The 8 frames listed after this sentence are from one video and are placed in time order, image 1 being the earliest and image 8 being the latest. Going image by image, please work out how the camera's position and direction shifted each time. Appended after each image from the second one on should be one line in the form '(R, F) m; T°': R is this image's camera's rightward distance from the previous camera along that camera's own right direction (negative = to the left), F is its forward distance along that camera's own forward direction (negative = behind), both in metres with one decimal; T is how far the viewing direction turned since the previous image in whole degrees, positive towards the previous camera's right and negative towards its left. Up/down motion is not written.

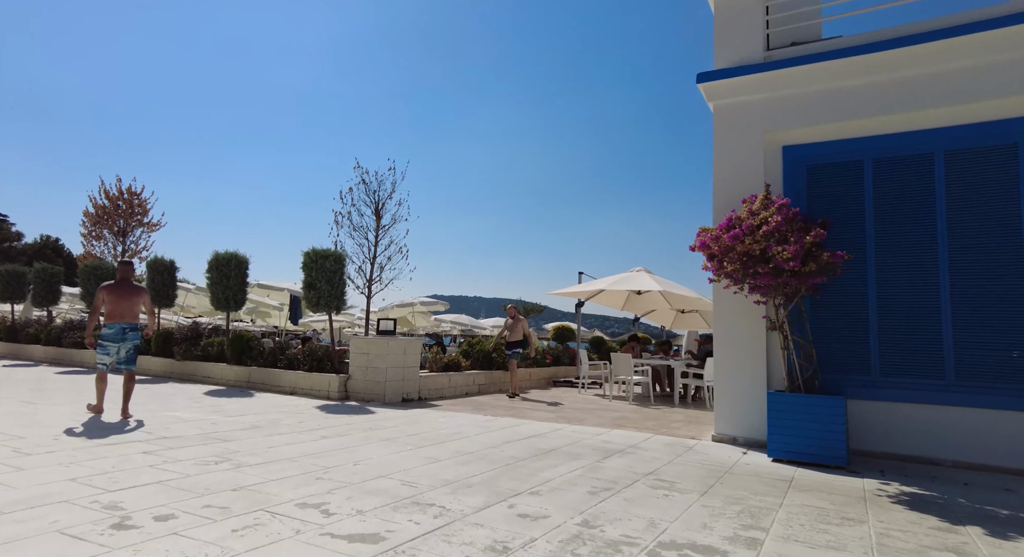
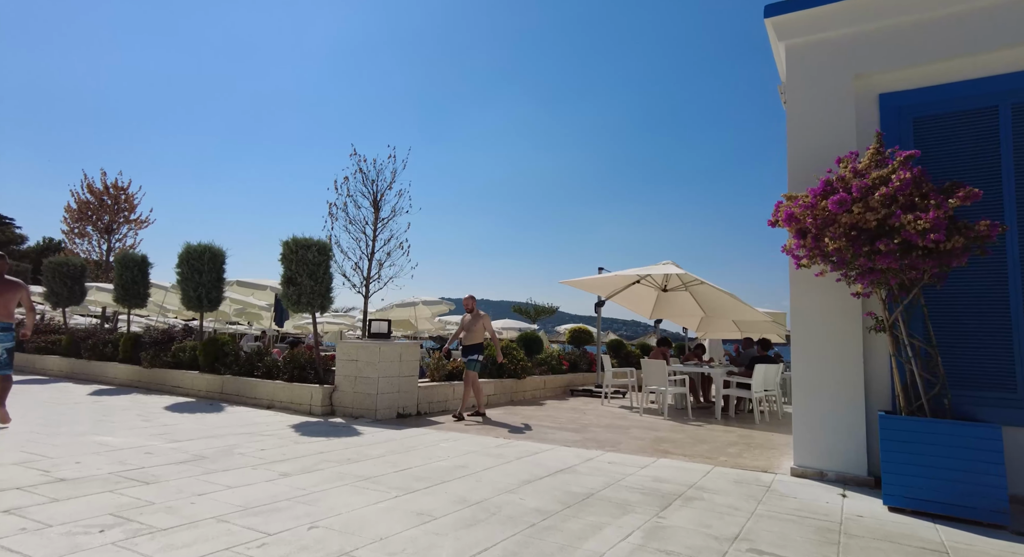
(-0.1, +1.6) m; -1°
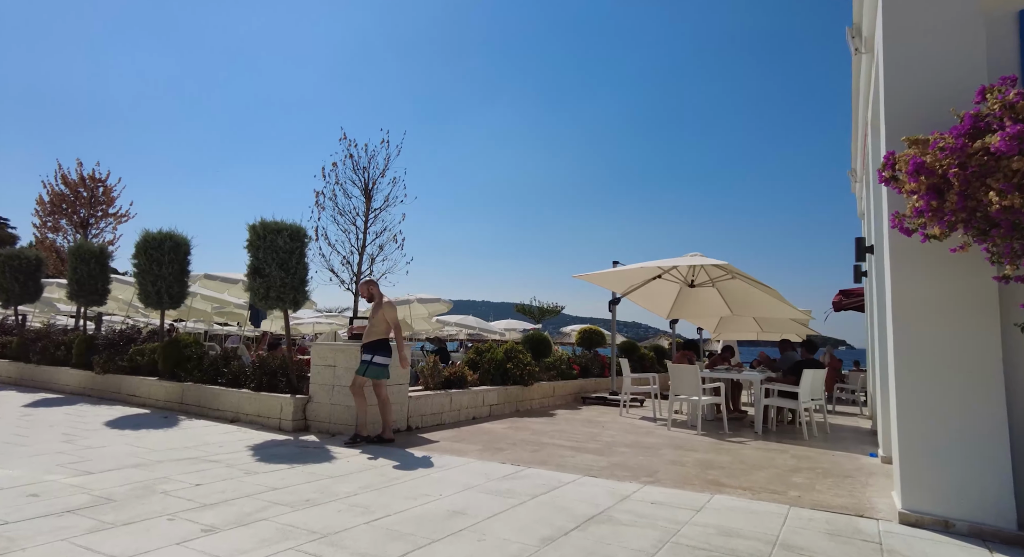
(-0.1, +1.4) m; 0°
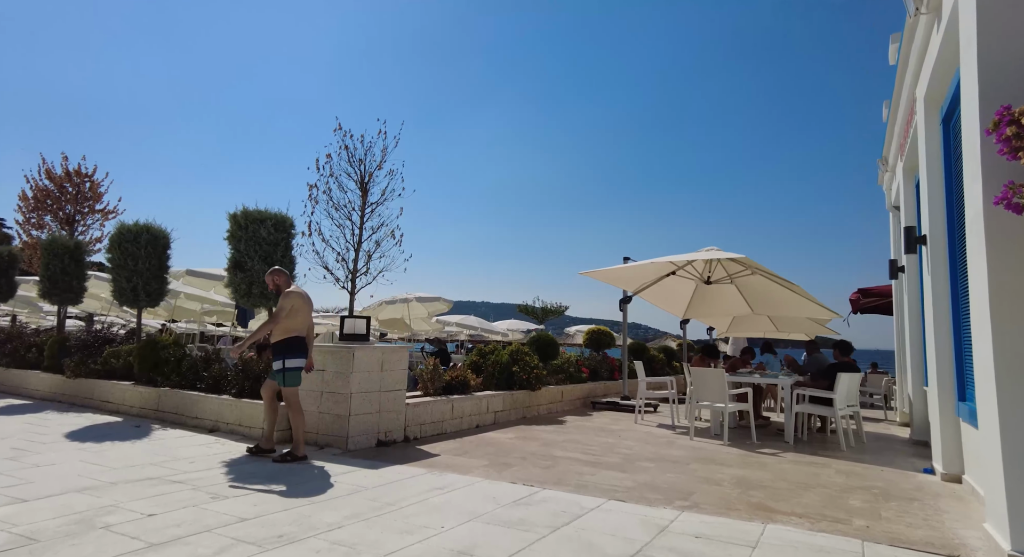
(-0.1, +0.7) m; 0°
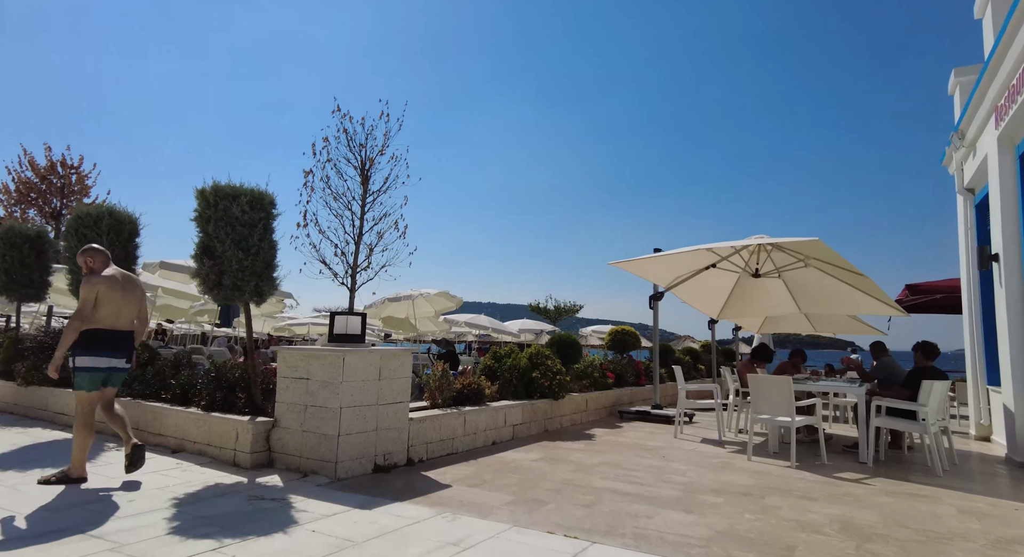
(-0.2, +1.2) m; -1°
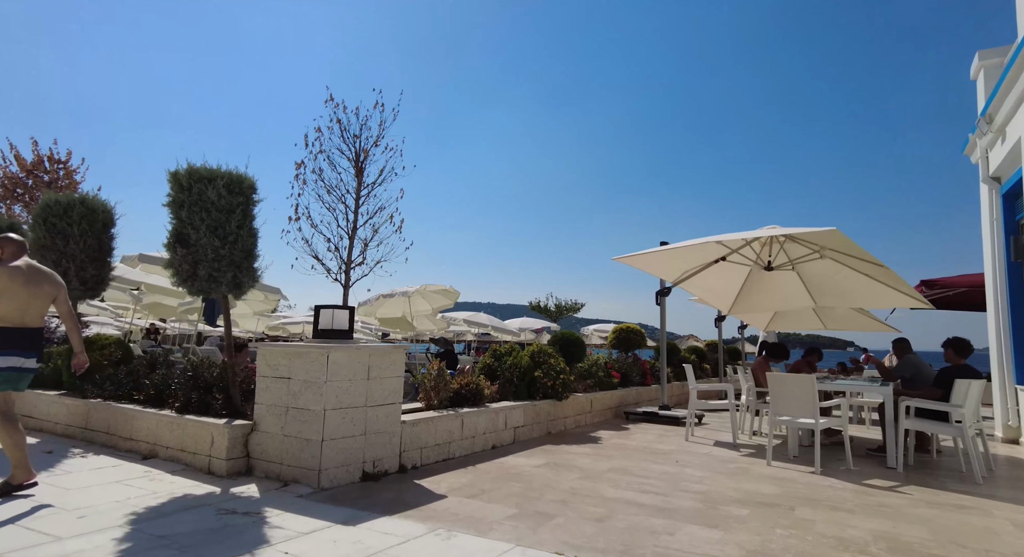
(0.0, +0.5) m; 0°
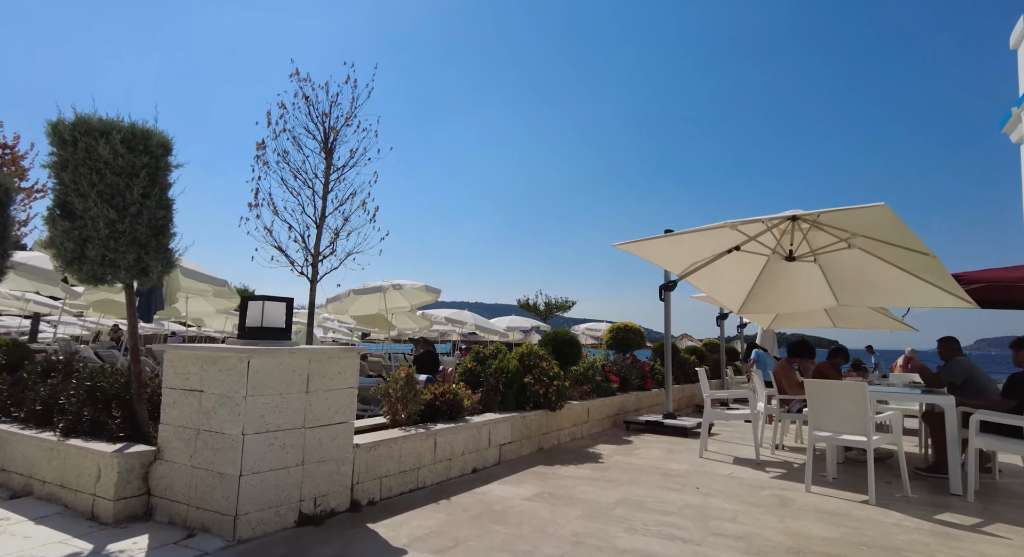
(0.0, +1.1) m; +1°
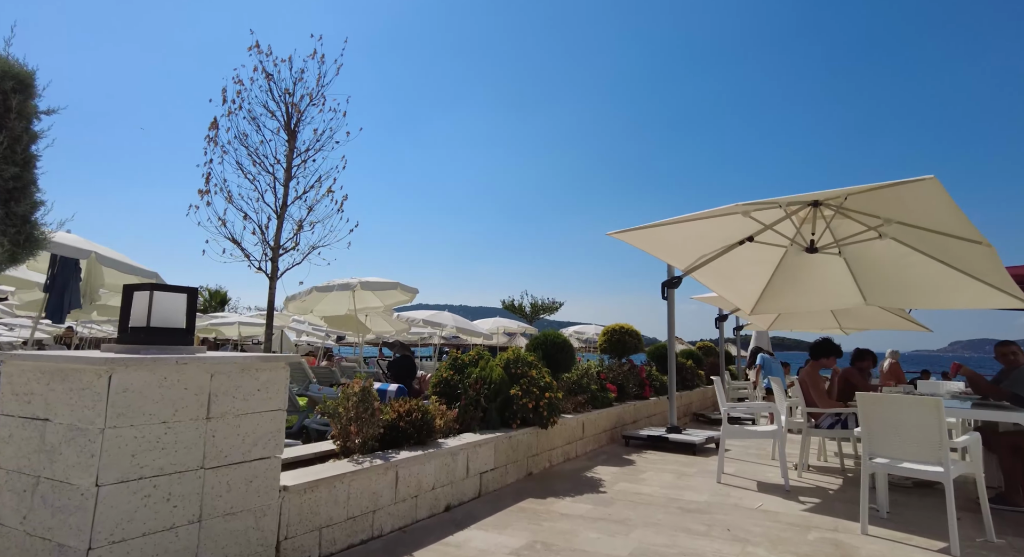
(0.0, +1.1) m; +2°
